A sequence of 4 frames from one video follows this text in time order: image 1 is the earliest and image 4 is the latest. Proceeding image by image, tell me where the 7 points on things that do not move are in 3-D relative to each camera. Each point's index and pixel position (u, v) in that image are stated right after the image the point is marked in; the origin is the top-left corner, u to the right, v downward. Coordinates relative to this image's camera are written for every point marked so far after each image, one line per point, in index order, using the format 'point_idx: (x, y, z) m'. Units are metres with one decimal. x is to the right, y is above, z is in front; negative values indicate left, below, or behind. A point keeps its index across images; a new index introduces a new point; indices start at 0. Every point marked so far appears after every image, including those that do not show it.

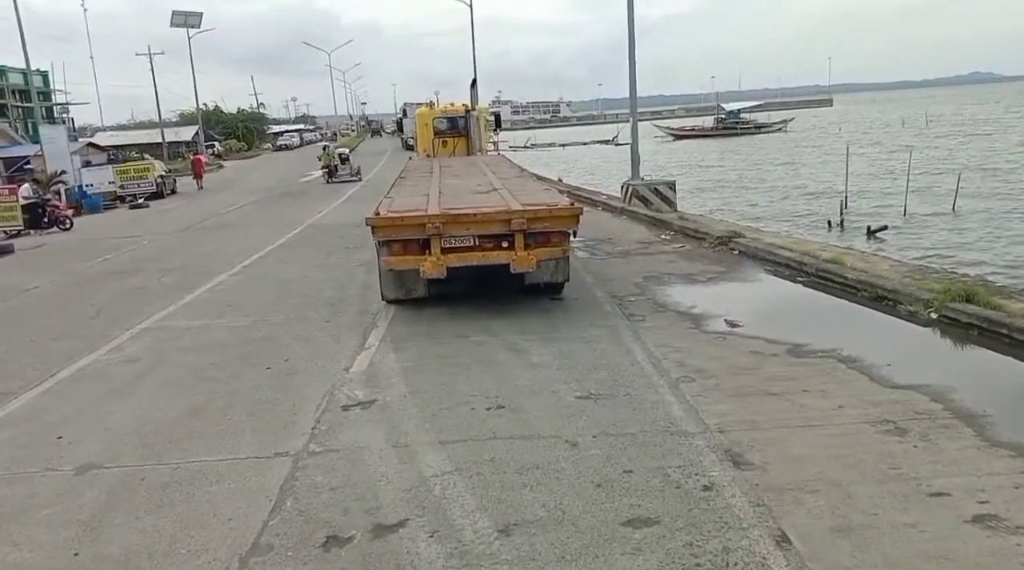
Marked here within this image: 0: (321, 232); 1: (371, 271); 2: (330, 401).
0: (-3.9, +1.1, +17.9) m
1: (-2.1, +0.2, +13.2) m
2: (-1.4, -0.9, +6.8) m
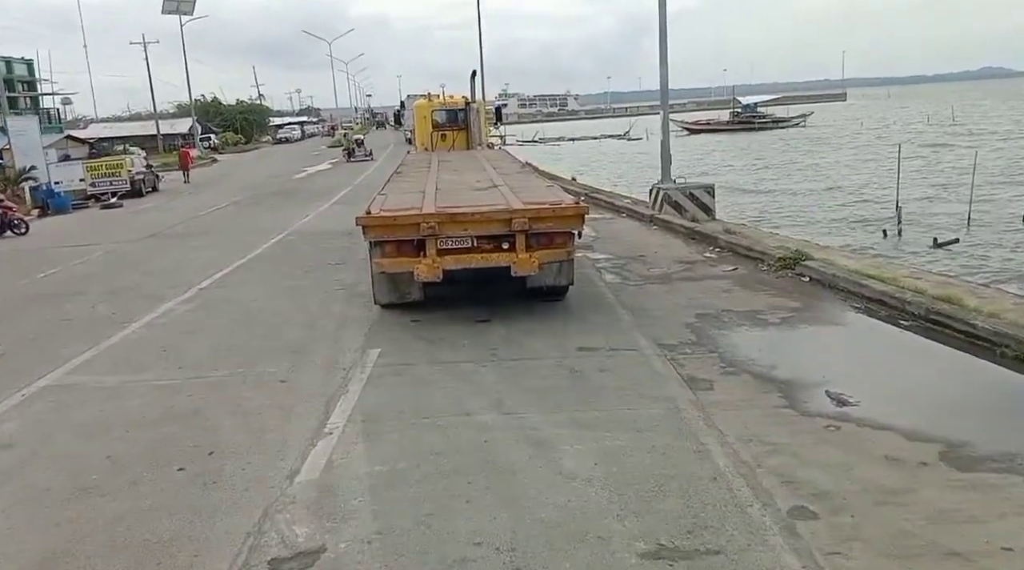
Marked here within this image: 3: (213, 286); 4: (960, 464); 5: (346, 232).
0: (-3.7, +0.7, +15.5) m
1: (-2.0, -0.2, +10.7) m
2: (-1.3, -1.3, +4.4) m
3: (-4.0, 0.0, +11.6) m
4: (+2.6, -1.0, +5.1) m
5: (-3.2, +1.0, +16.7) m
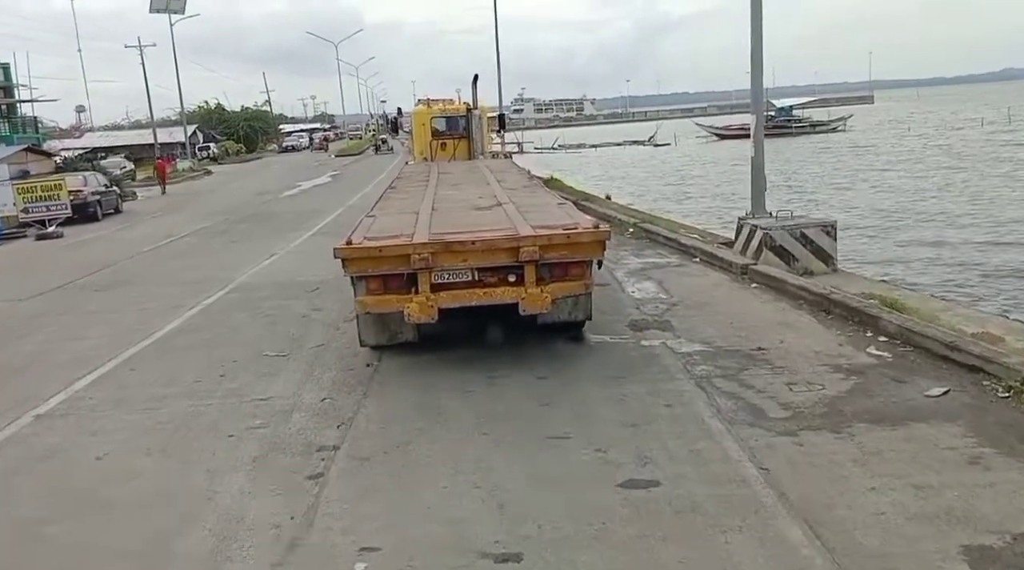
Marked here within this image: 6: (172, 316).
0: (-3.3, -0.3, +10.9) m
1: (-1.6, -1.1, +6.1) m
2: (-1.1, -2.3, -0.3) m
3: (-3.7, -1.0, +7.0) m
4: (+2.8, -2.0, +0.3) m
5: (-2.8, 0.0, +12.1) m
6: (-4.2, -0.4, +10.7) m
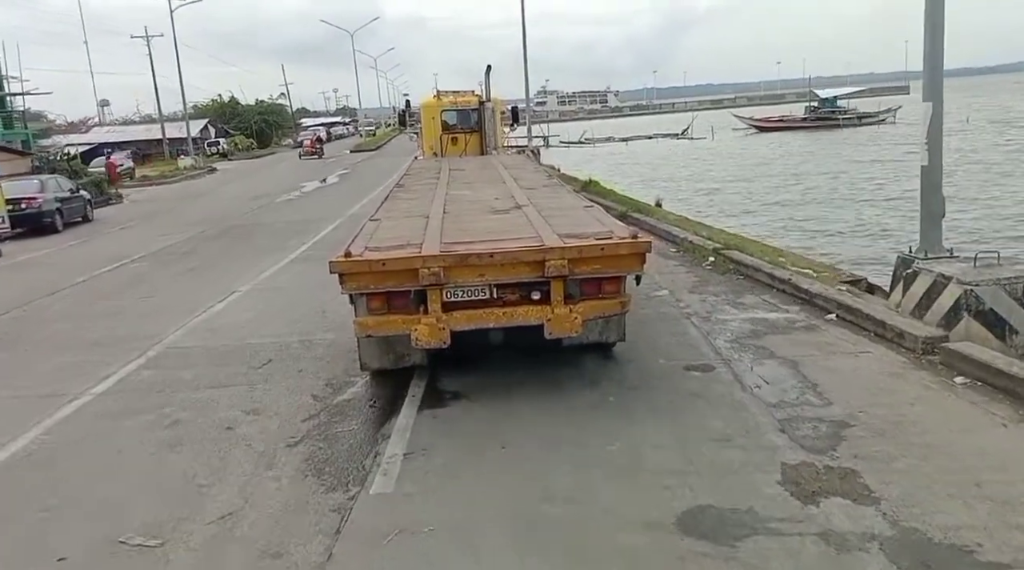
0: (-2.9, -1.0, +7.0) m
1: (-1.4, -1.9, +2.2) m
2: (-1.0, -3.0, -4.2) m
3: (-3.4, -1.7, +3.2) m
4: (+2.9, -2.7, -3.7) m
5: (-2.3, -0.7, +8.2) m
6: (-3.8, -1.1, +6.9) m
